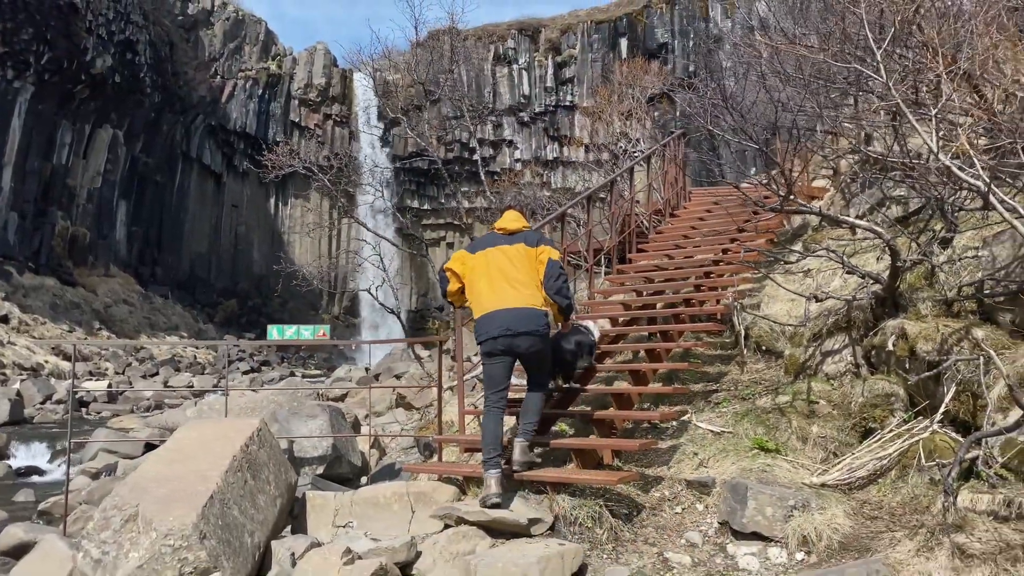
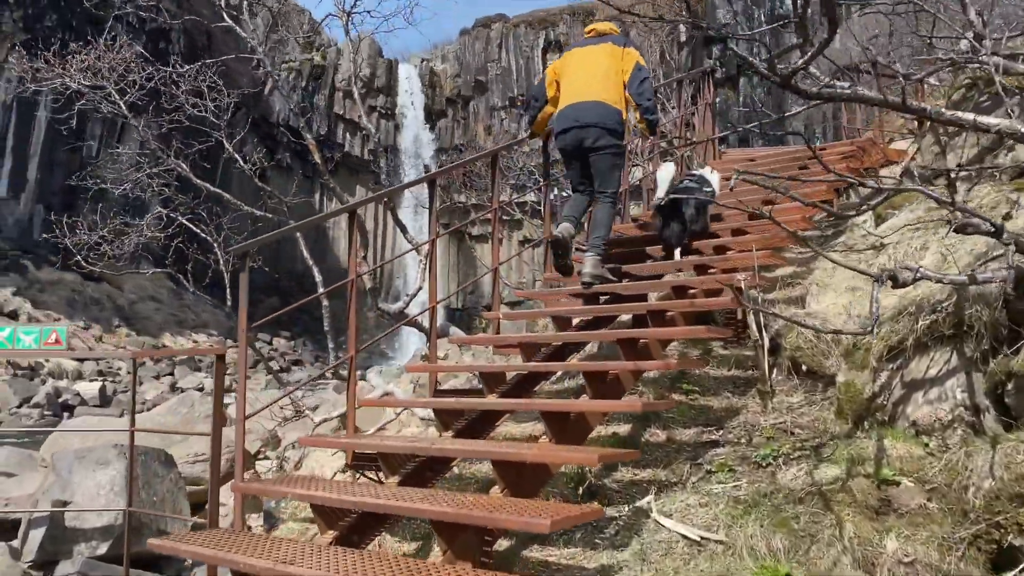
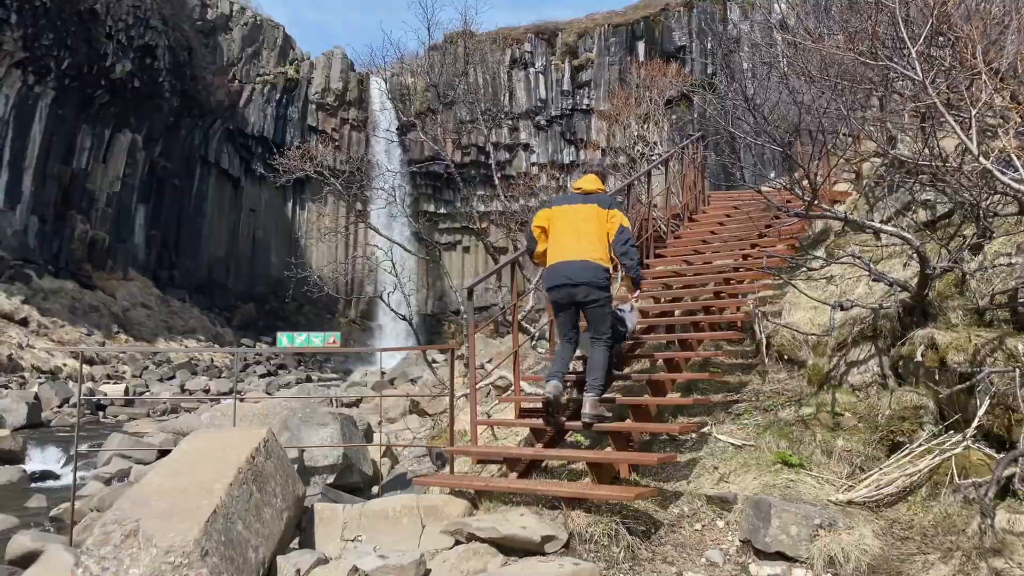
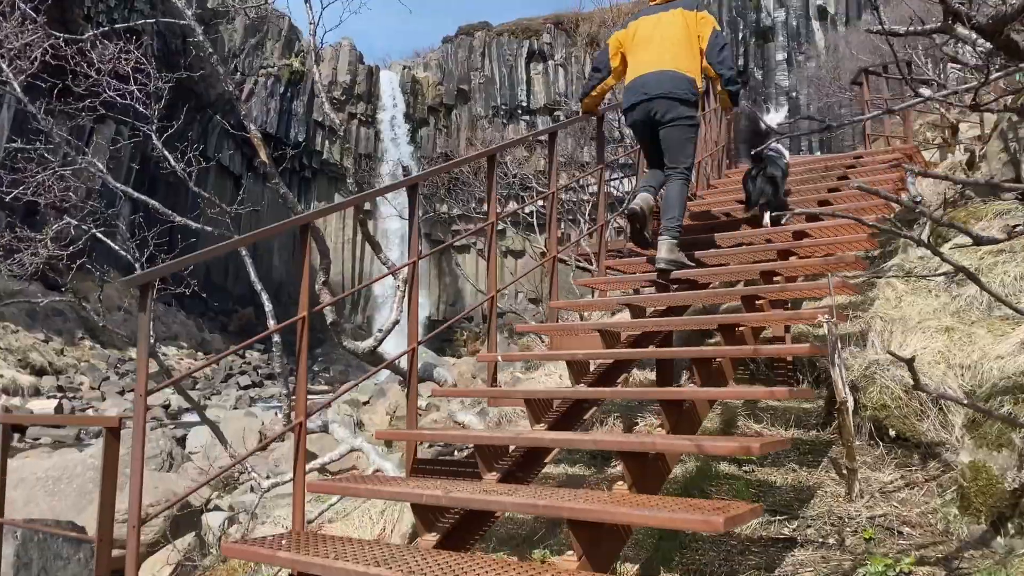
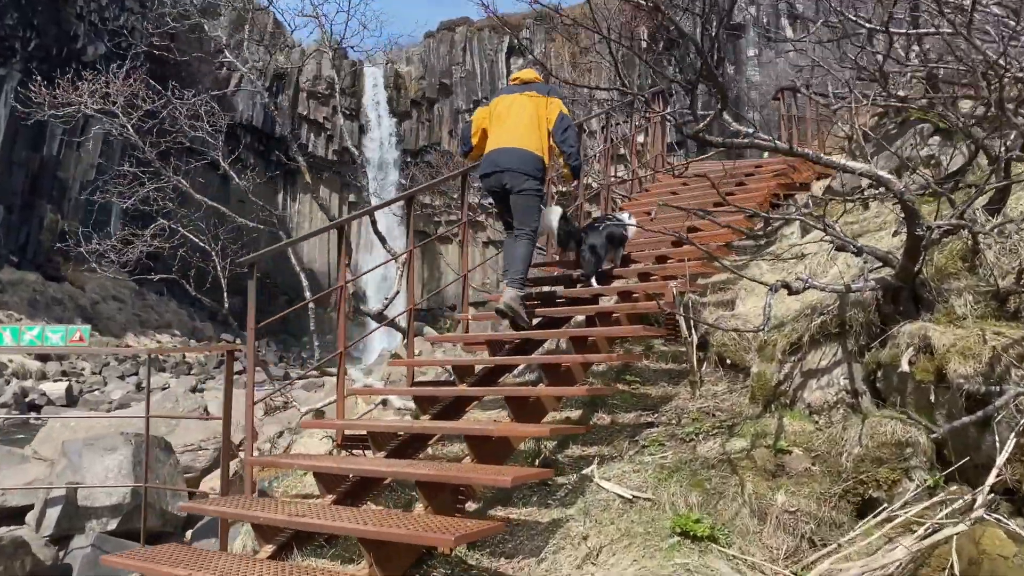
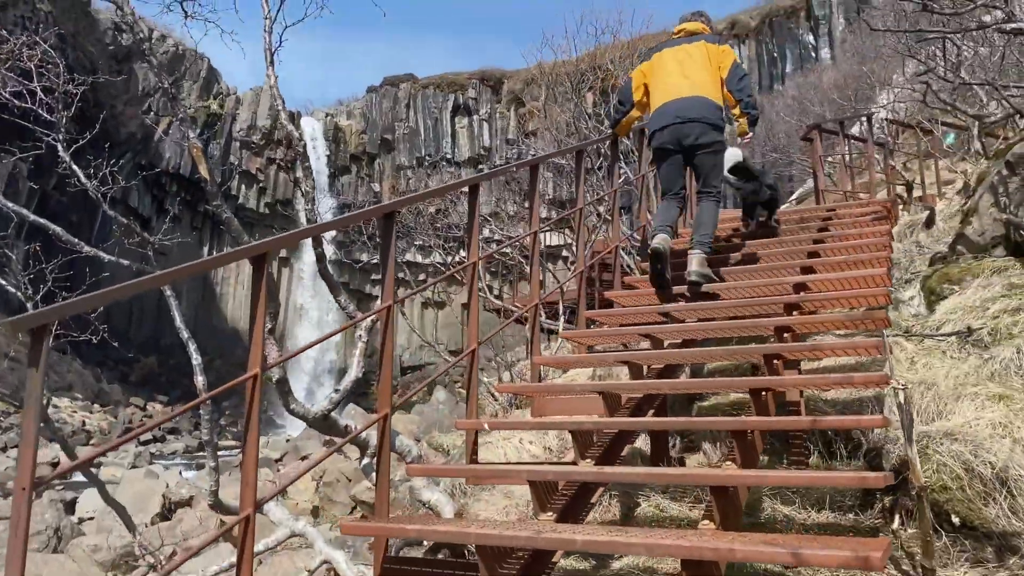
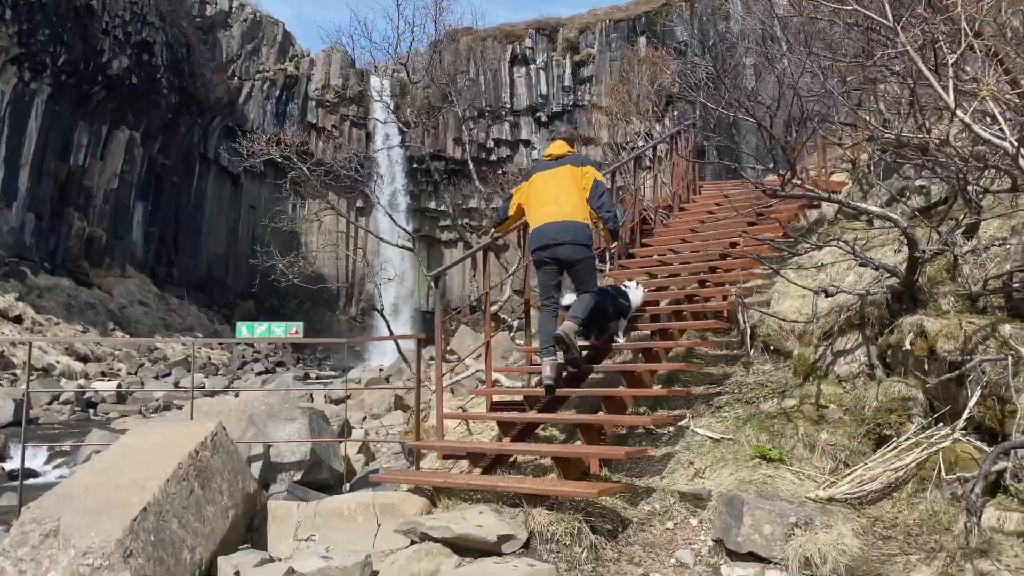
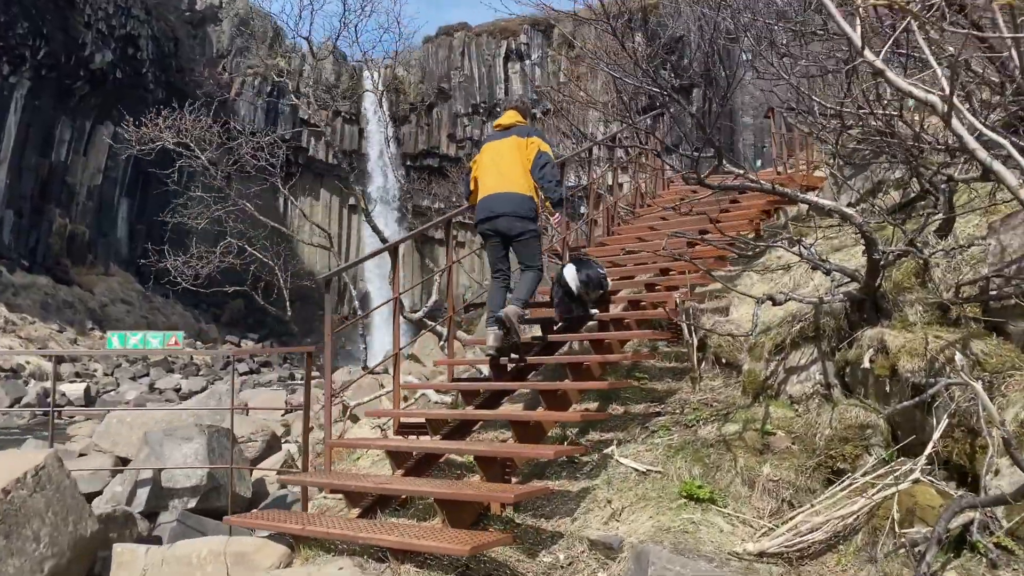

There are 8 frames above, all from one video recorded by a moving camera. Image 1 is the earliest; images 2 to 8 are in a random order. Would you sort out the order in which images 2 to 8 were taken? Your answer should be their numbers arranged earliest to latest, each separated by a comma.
3, 7, 8, 5, 2, 4, 6
